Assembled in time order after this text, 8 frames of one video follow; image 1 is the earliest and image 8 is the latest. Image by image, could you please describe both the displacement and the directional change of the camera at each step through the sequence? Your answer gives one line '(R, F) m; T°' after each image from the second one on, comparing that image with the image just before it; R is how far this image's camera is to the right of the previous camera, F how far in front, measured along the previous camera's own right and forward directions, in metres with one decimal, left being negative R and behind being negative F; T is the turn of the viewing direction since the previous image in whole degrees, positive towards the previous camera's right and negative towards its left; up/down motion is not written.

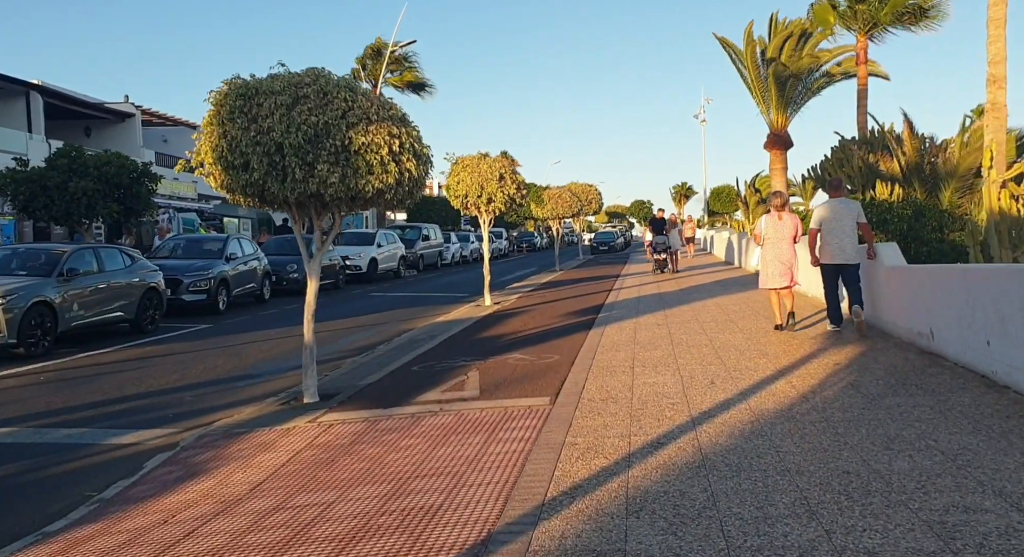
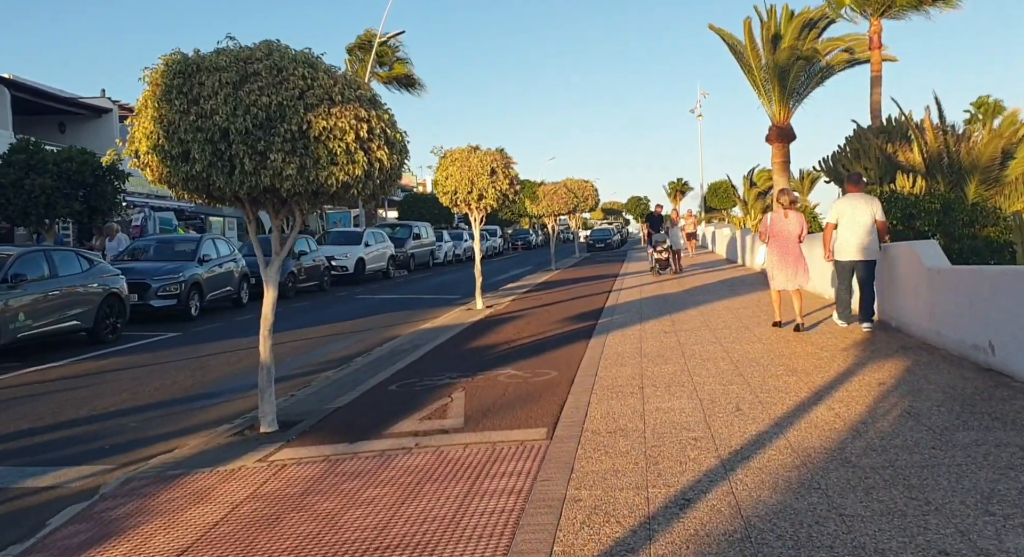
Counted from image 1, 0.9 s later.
(+0.1, +1.1) m; 0°
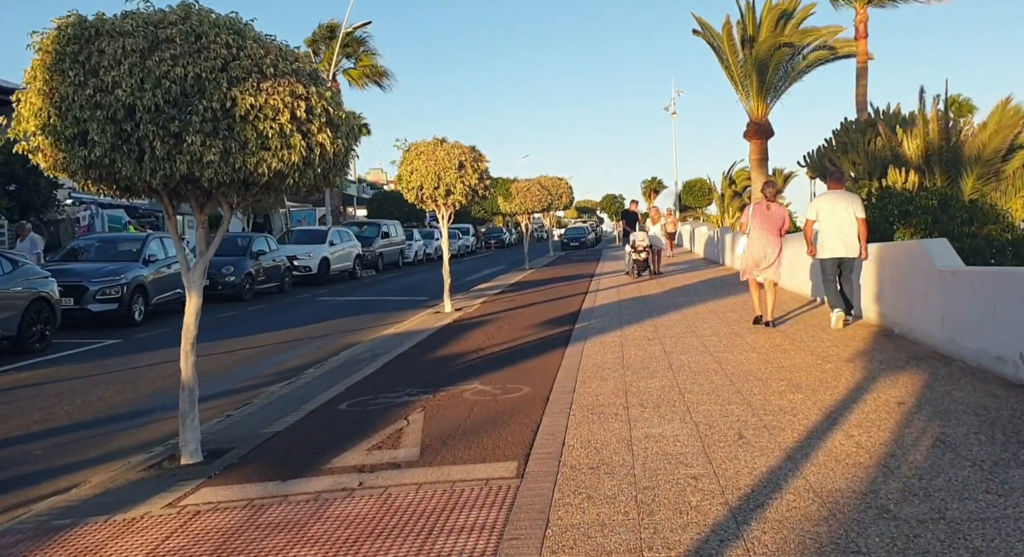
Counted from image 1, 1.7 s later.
(+0.1, +0.9) m; +2°
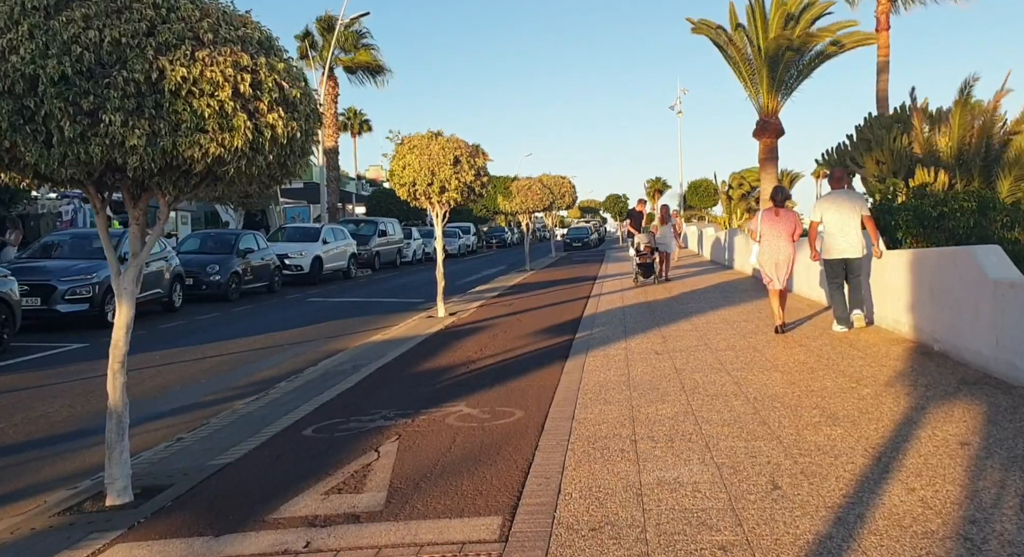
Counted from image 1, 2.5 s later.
(+0.1, +0.9) m; 0°
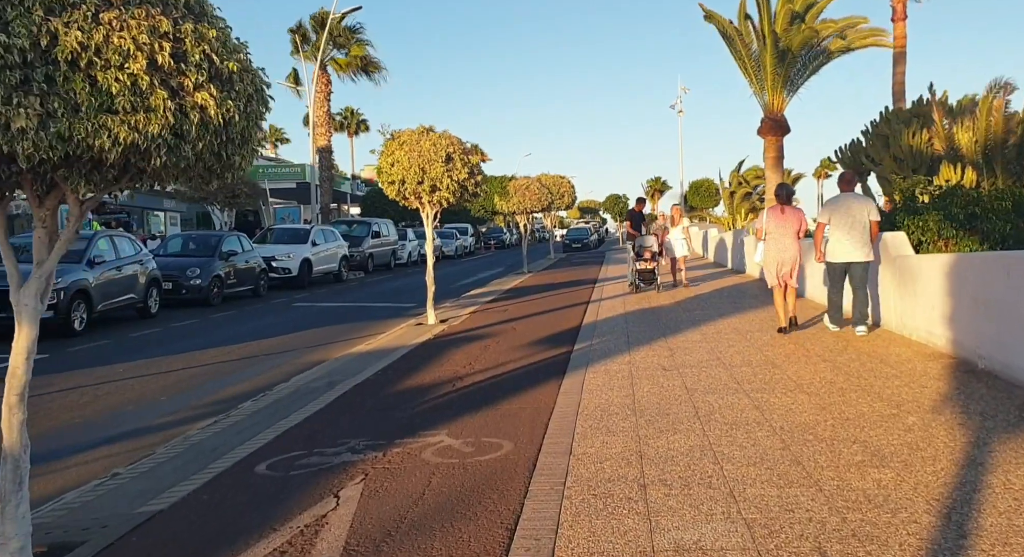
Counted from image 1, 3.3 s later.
(+0.1, +0.9) m; 0°
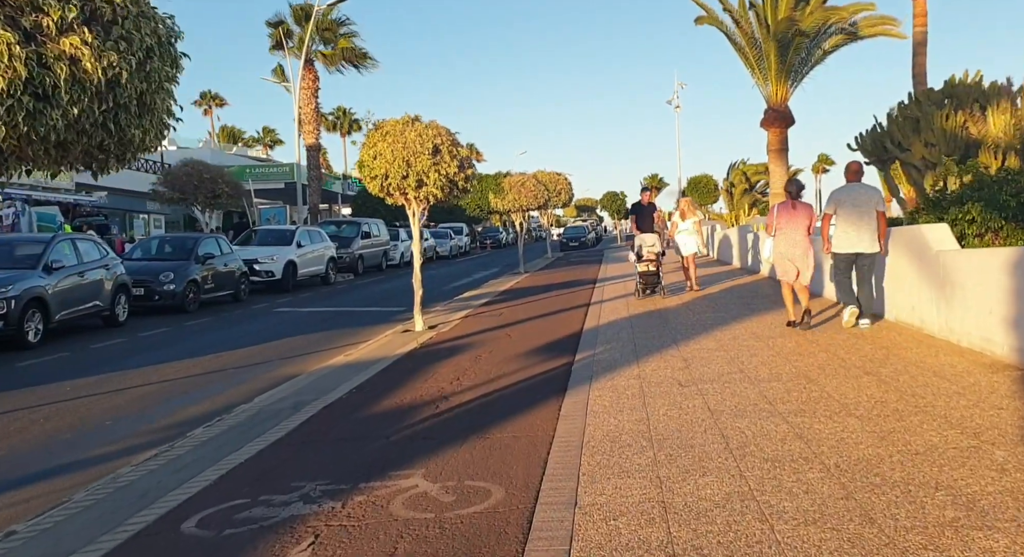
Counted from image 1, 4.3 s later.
(+0.1, +1.1) m; 0°
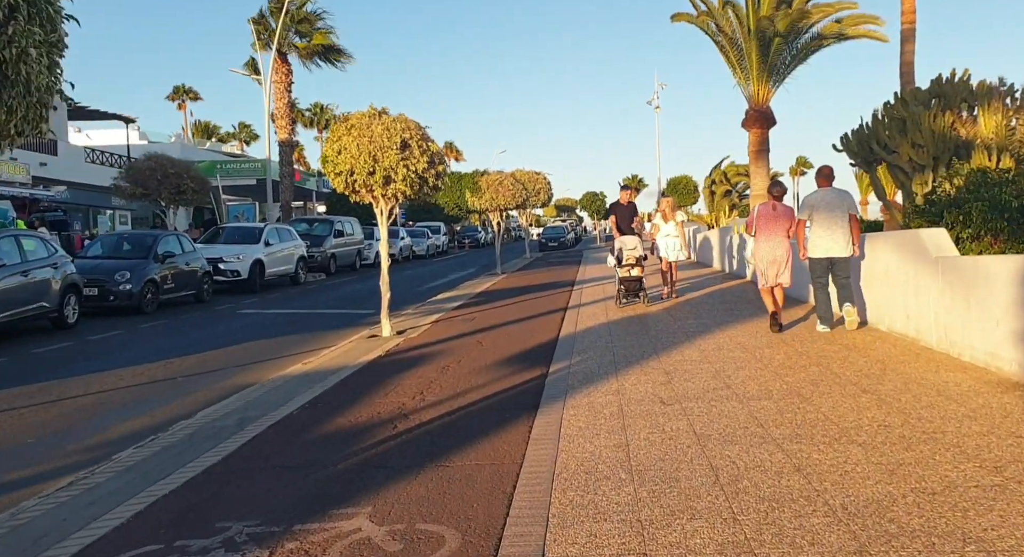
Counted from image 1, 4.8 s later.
(+0.1, +0.6) m; +2°
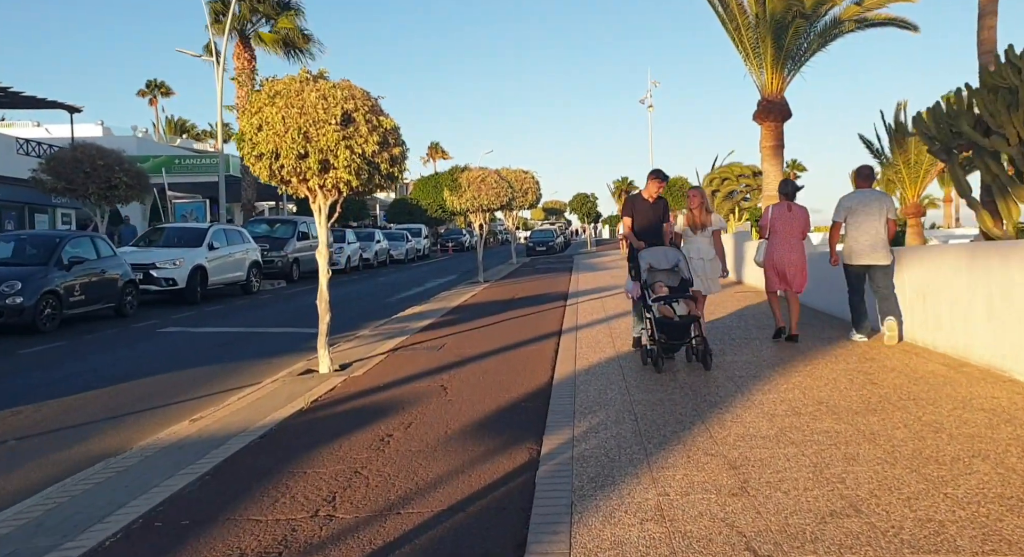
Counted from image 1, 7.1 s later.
(+0.1, +2.8) m; +1°
